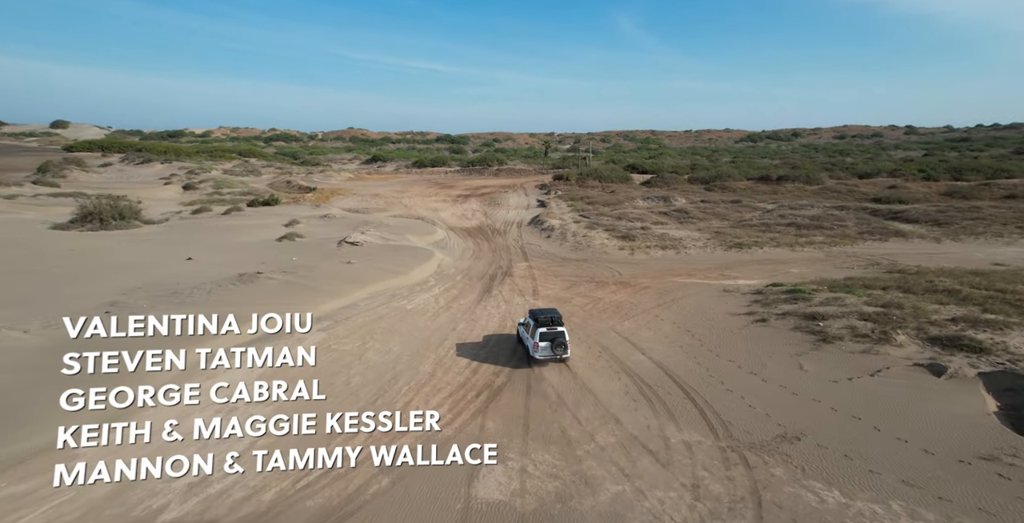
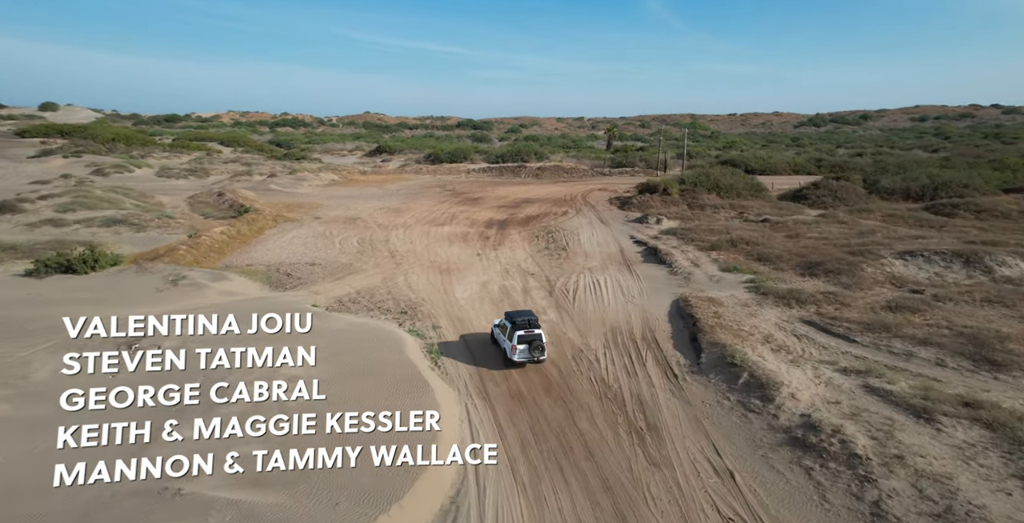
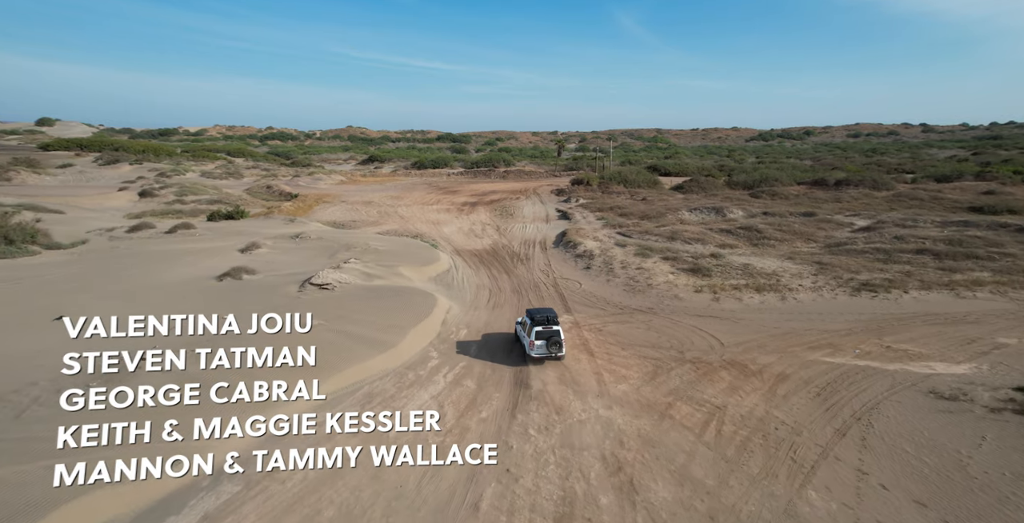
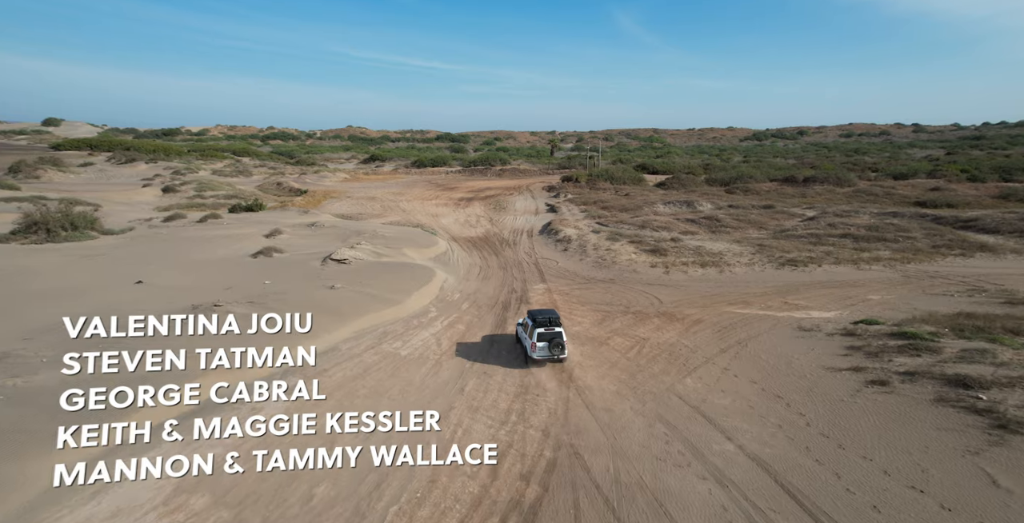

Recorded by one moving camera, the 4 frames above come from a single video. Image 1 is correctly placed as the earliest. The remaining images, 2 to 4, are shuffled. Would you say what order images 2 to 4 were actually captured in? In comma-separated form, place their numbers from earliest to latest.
4, 3, 2
